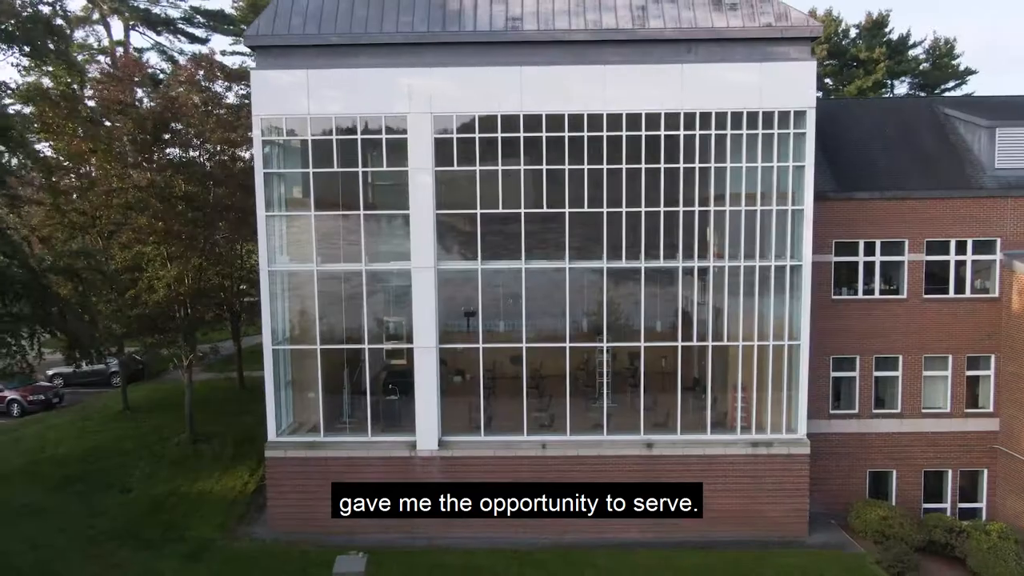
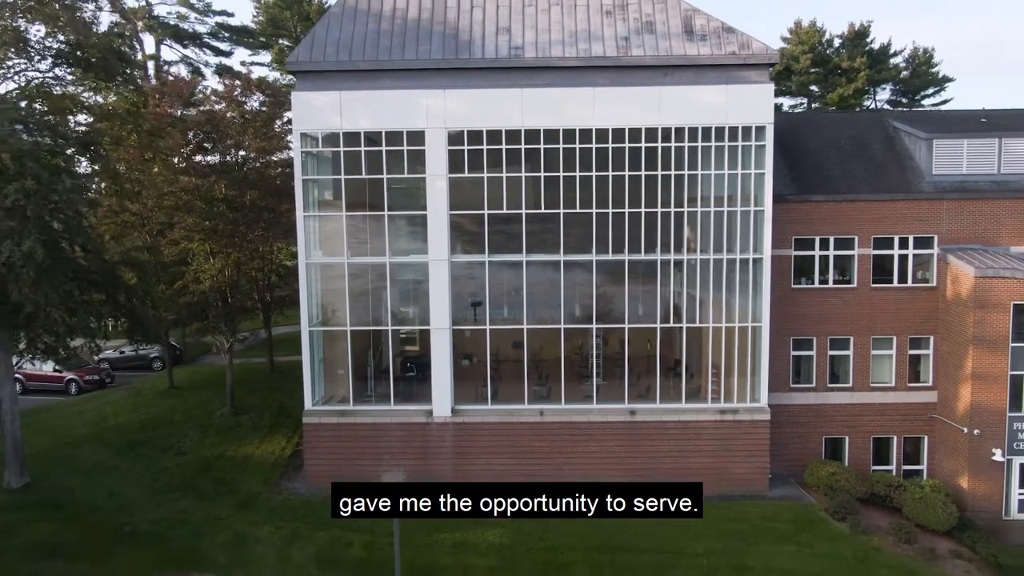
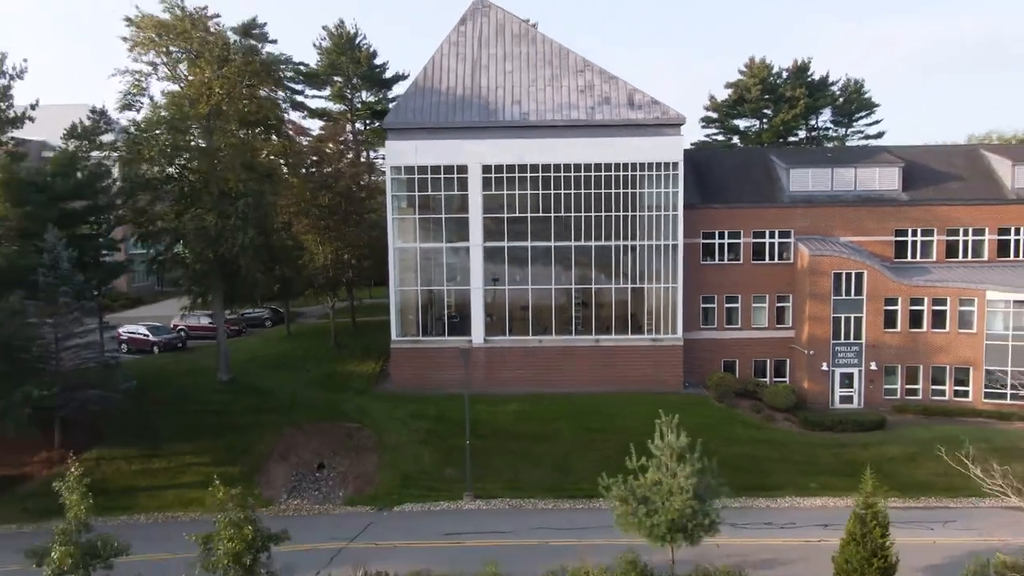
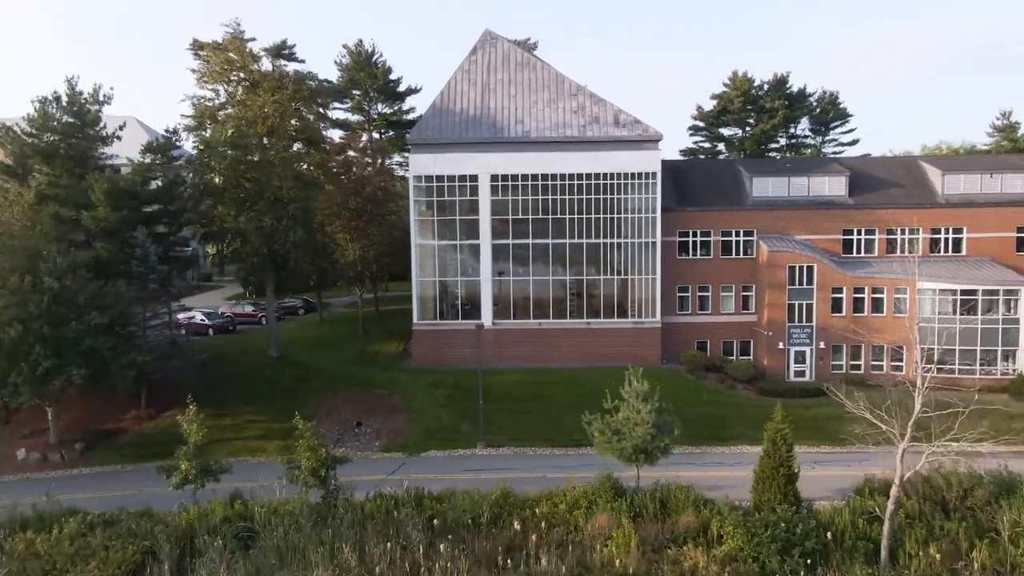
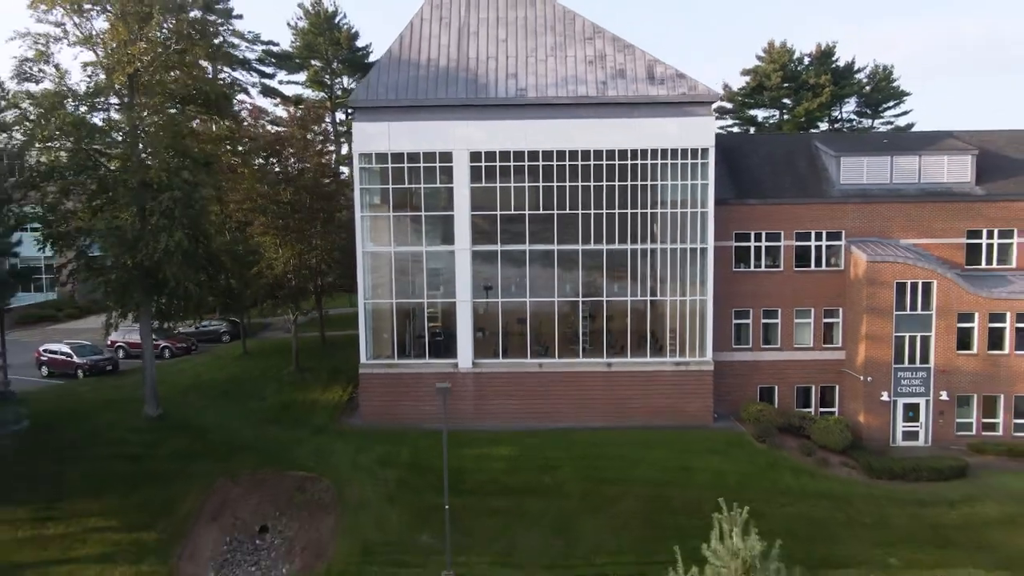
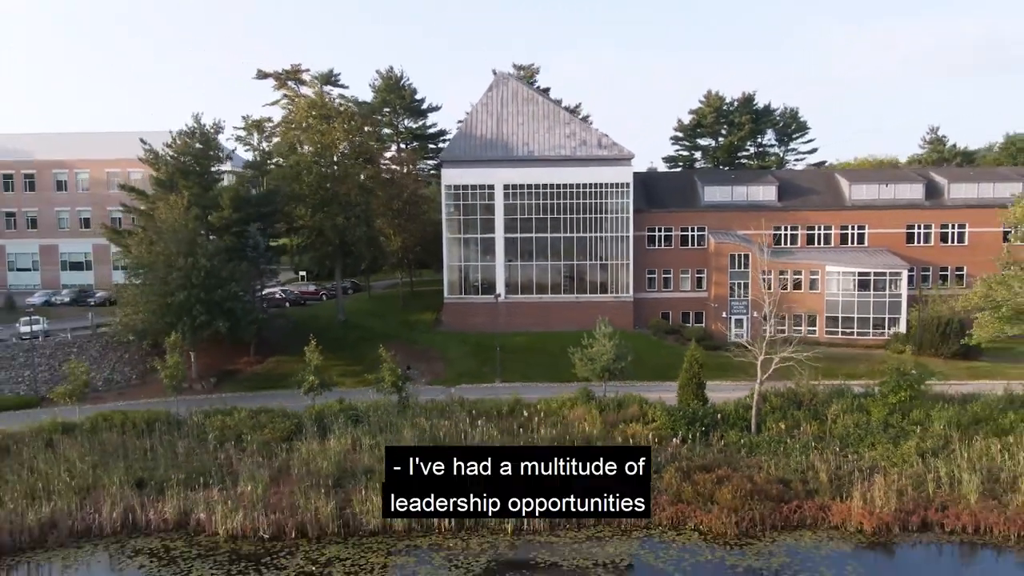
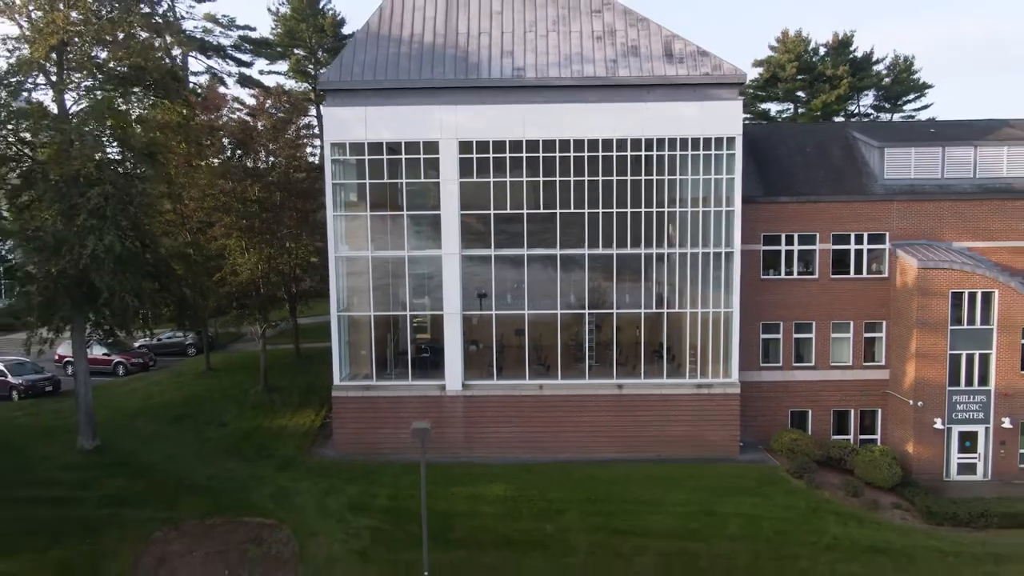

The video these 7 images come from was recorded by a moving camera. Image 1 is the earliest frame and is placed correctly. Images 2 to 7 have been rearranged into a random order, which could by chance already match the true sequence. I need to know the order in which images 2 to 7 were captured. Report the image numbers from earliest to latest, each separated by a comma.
2, 7, 5, 3, 4, 6
